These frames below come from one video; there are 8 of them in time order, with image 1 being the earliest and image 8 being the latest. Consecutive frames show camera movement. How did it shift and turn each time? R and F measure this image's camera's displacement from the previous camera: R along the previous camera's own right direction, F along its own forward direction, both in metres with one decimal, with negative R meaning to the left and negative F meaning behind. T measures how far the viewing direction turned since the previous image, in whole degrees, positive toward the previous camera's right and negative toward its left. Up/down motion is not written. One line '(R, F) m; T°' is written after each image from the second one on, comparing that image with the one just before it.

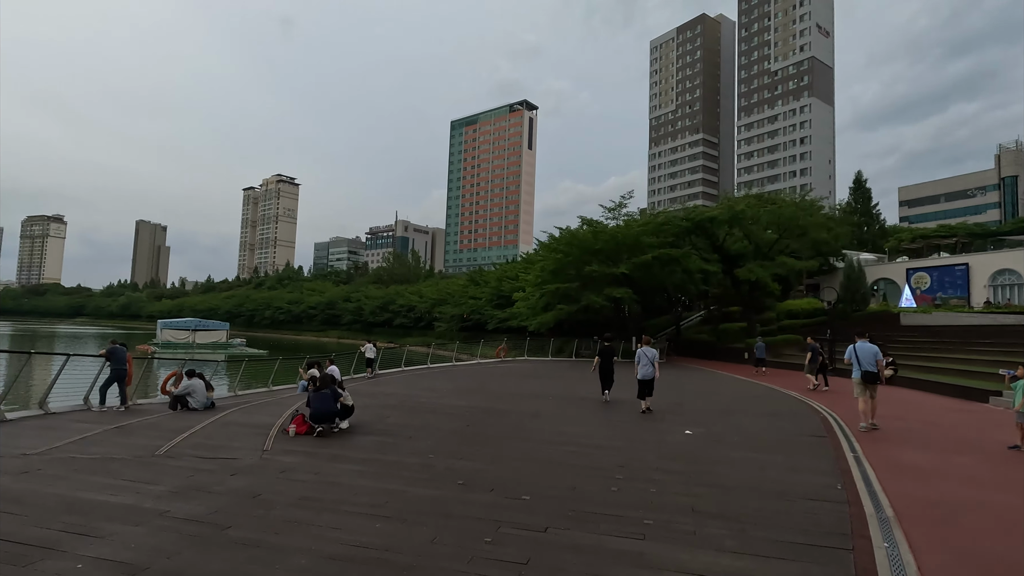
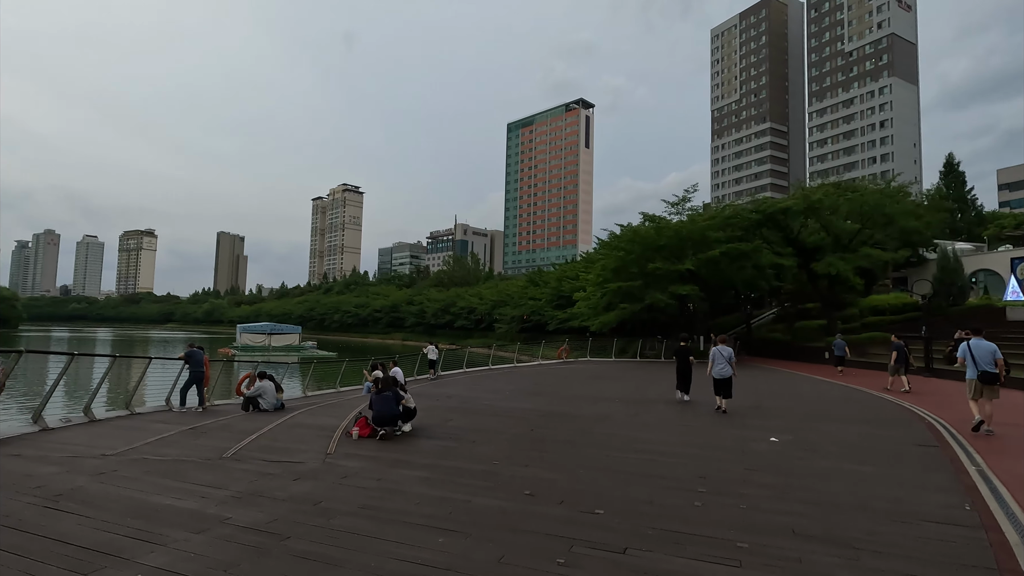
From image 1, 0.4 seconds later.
(-0.1, +0.4) m; -6°
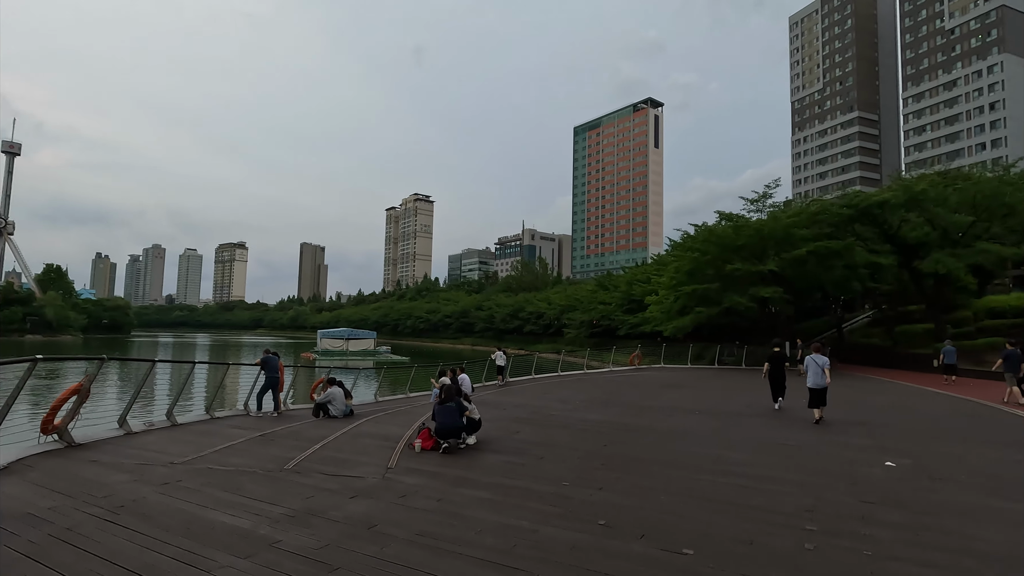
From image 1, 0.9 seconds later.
(0.0, +0.5) m; -7°
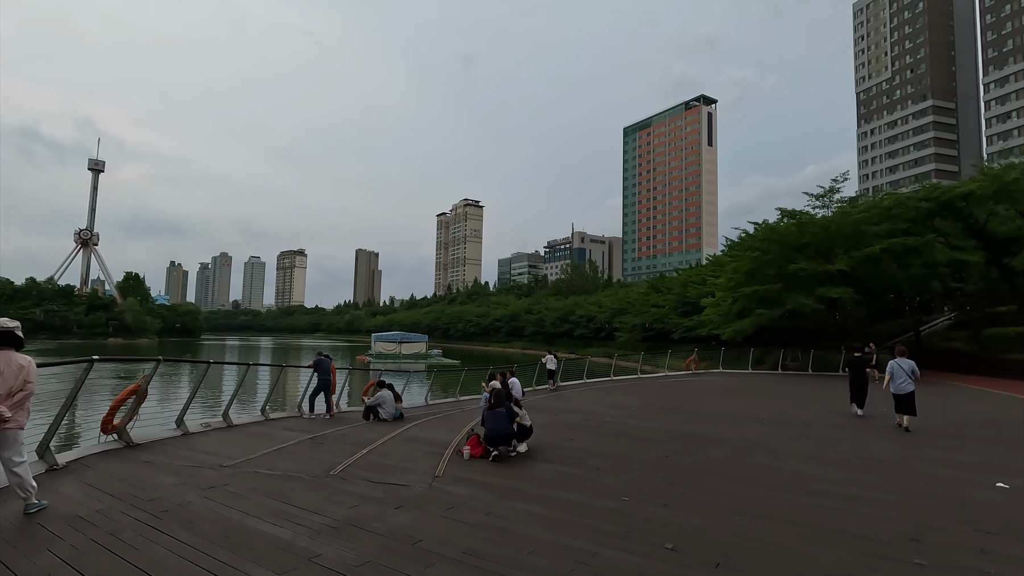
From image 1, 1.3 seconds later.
(0.0, +0.4) m; -5°
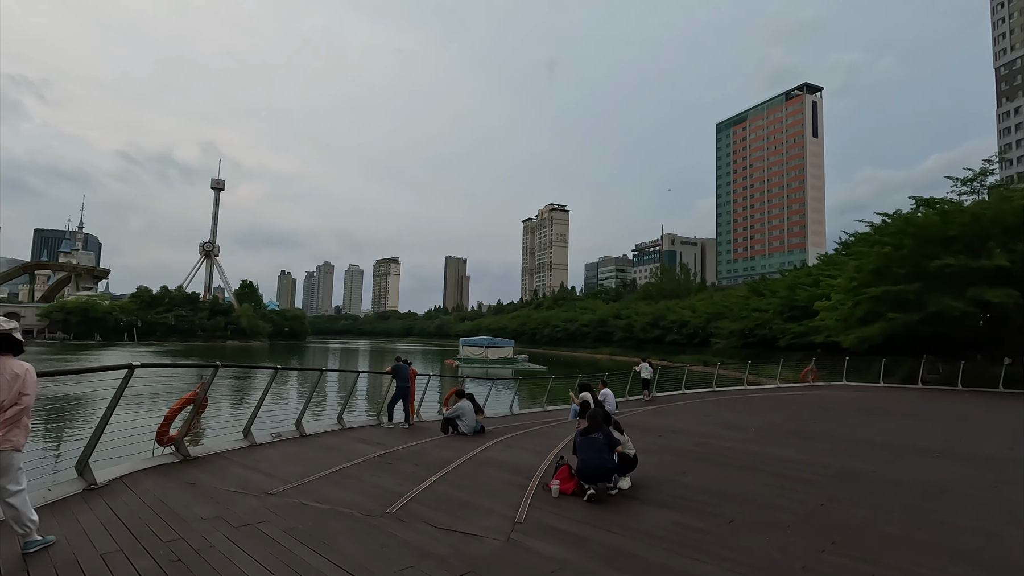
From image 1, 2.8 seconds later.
(-0.1, +1.4) m; -9°
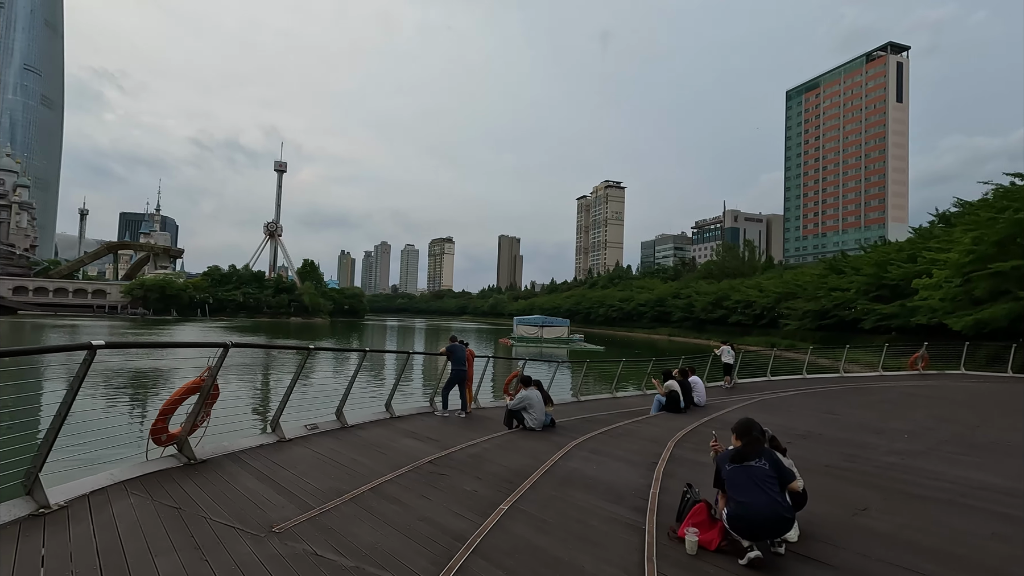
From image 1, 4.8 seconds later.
(-0.4, +1.9) m; -6°
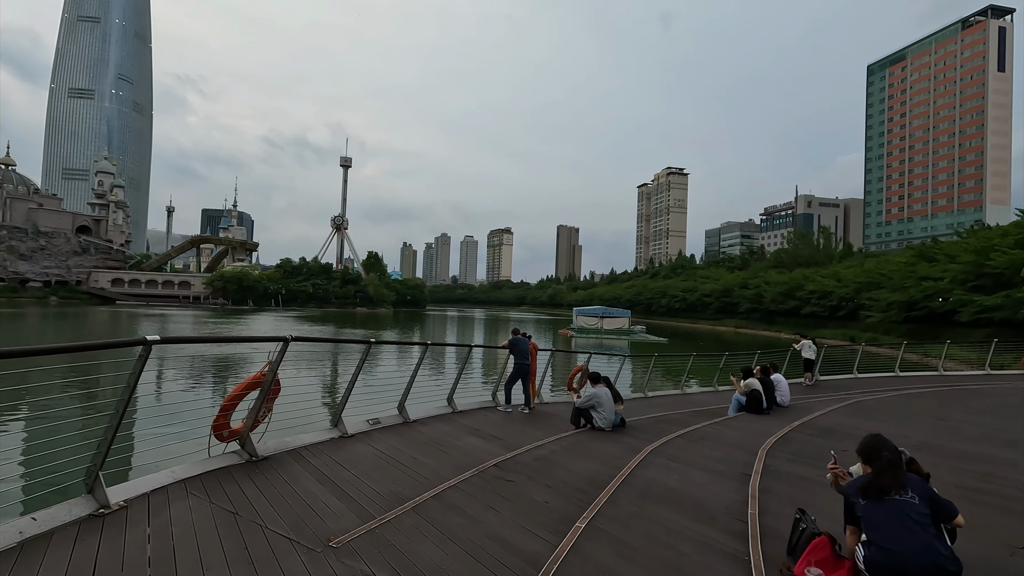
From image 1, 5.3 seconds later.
(-0.1, +0.5) m; -6°
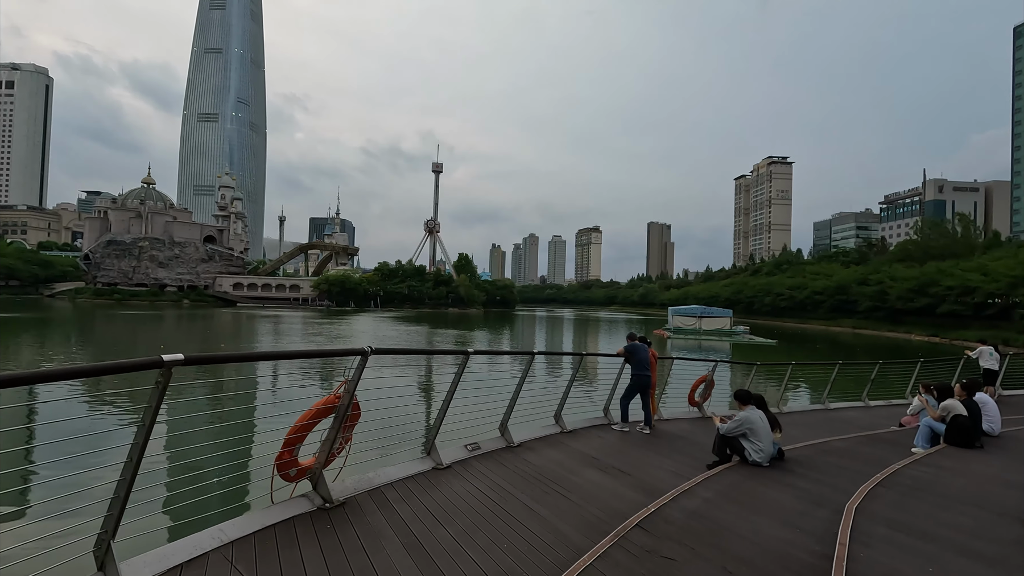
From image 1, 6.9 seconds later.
(-0.5, +1.5) m; -9°
